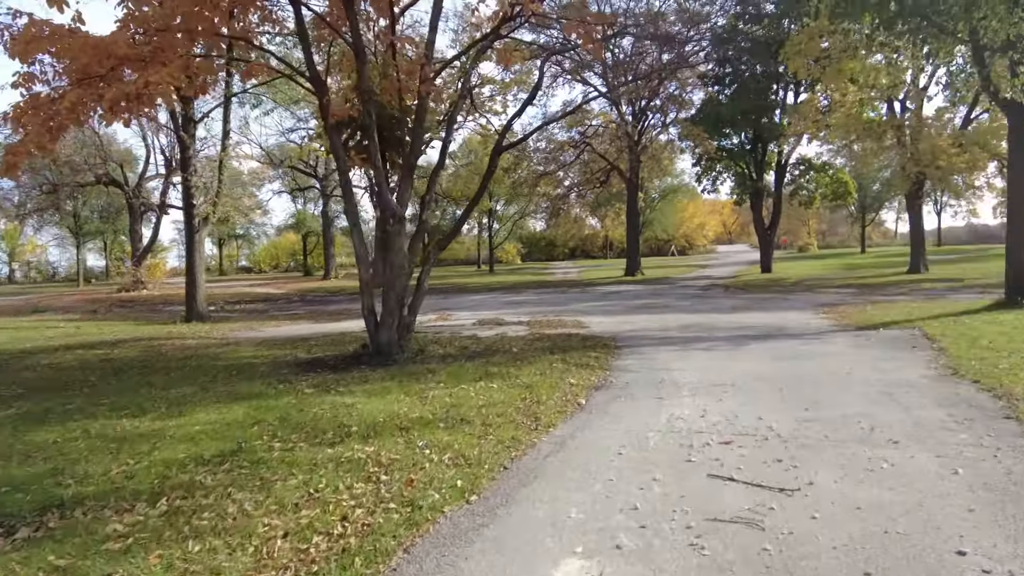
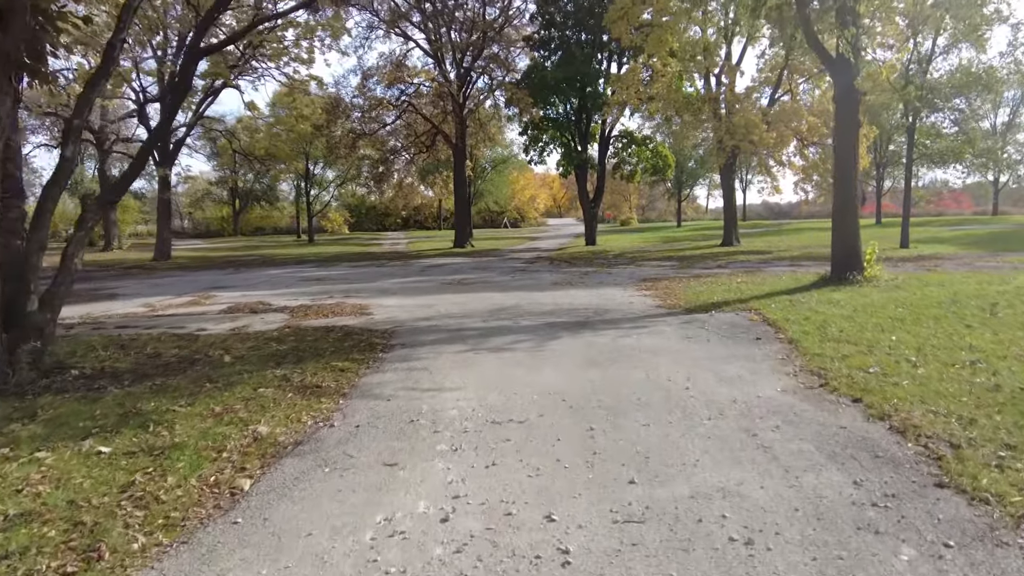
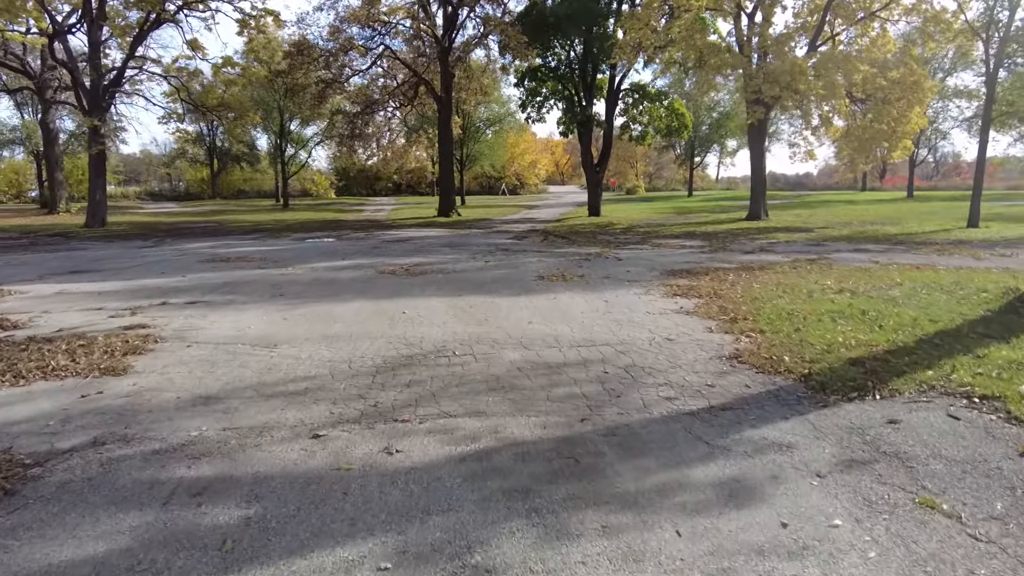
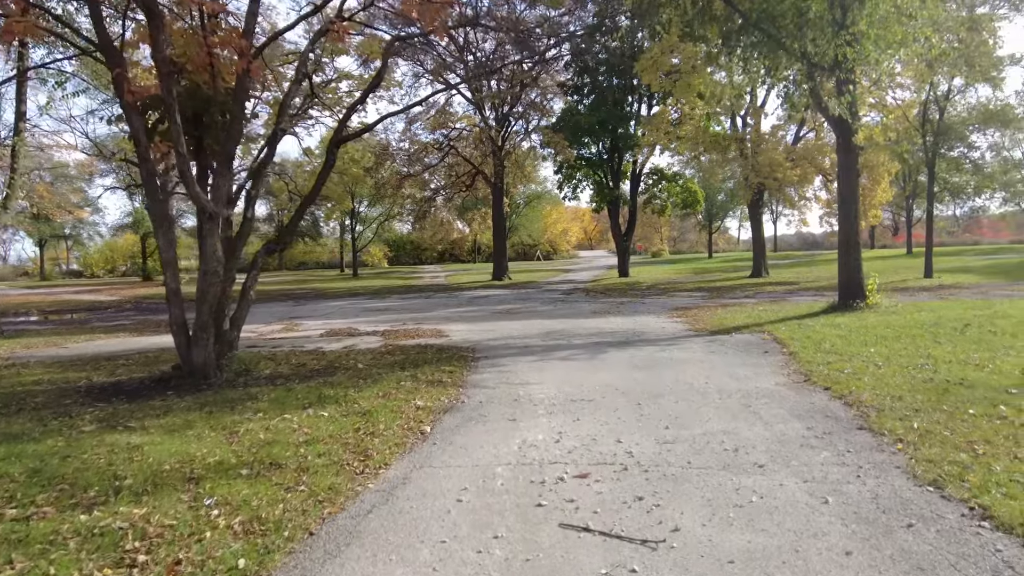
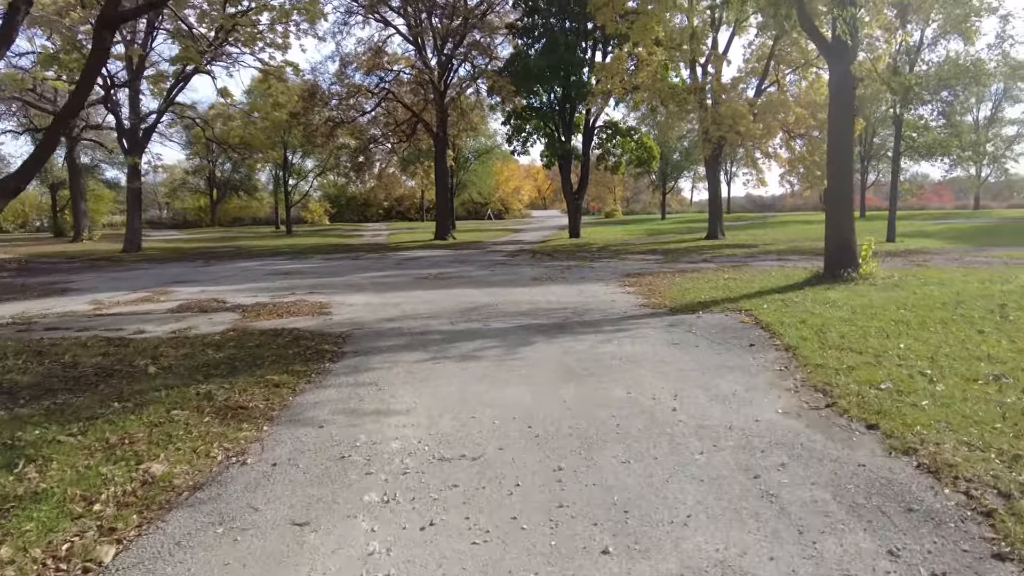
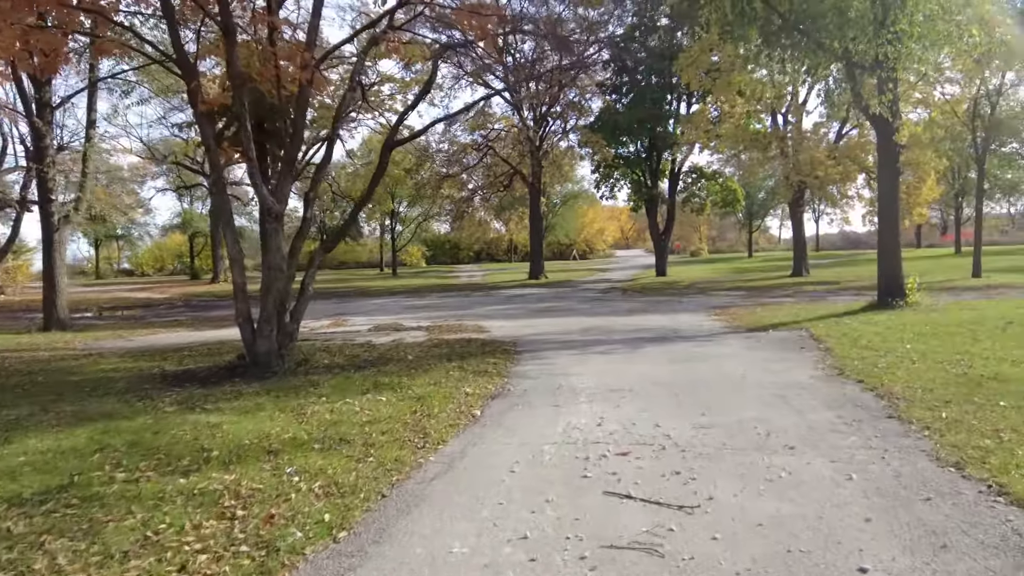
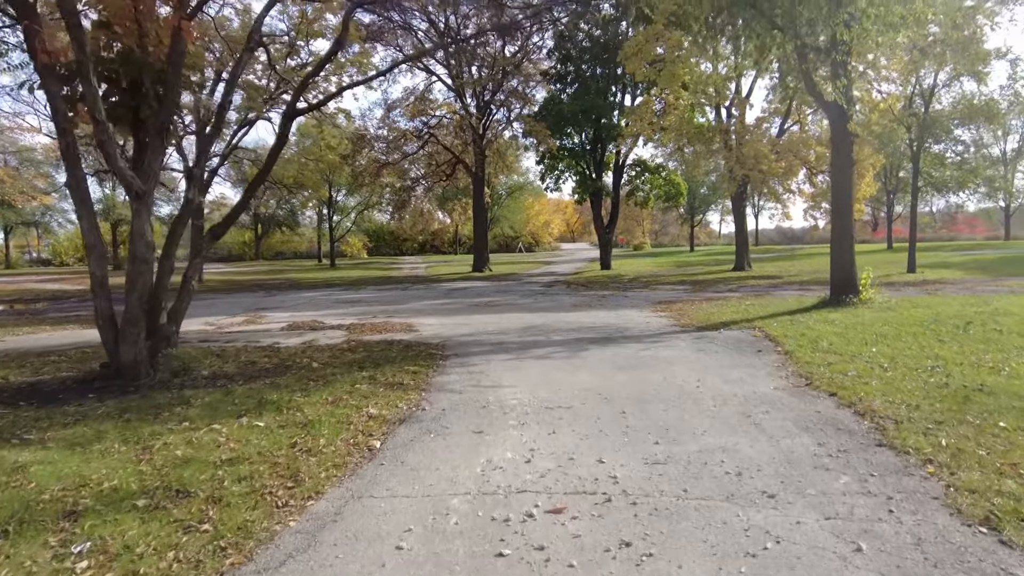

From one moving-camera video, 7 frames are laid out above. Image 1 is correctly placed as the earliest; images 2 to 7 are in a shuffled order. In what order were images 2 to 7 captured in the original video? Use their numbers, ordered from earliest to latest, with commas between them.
6, 4, 7, 2, 5, 3
